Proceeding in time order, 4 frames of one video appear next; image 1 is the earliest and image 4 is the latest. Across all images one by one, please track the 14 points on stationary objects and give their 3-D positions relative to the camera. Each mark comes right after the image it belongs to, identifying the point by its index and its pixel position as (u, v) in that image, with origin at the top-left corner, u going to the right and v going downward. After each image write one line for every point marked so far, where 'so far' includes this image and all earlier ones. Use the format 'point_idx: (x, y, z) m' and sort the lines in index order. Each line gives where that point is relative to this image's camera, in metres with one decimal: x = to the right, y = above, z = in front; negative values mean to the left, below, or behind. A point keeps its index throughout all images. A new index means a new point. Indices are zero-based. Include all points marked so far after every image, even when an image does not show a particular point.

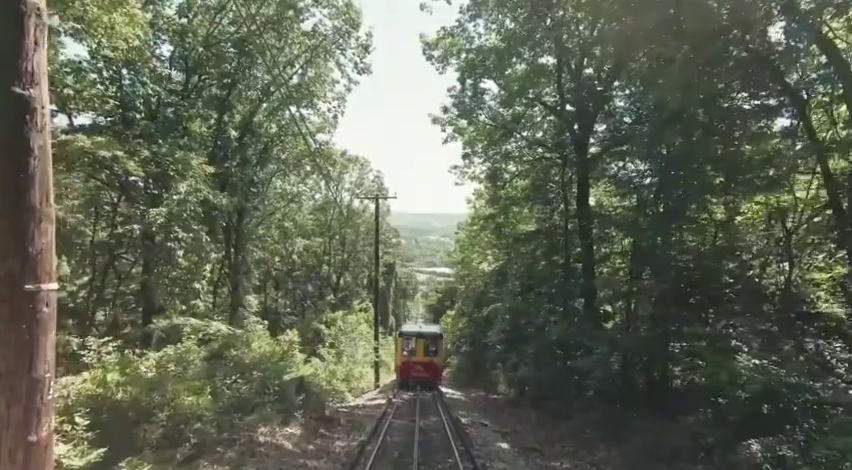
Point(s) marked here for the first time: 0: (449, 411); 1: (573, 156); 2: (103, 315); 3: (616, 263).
0: (+0.7, -4.9, +15.0) m
1: (+5.3, +2.8, +19.2) m
2: (-9.2, -2.3, +15.4) m
3: (+6.2, -0.9, +17.2) m
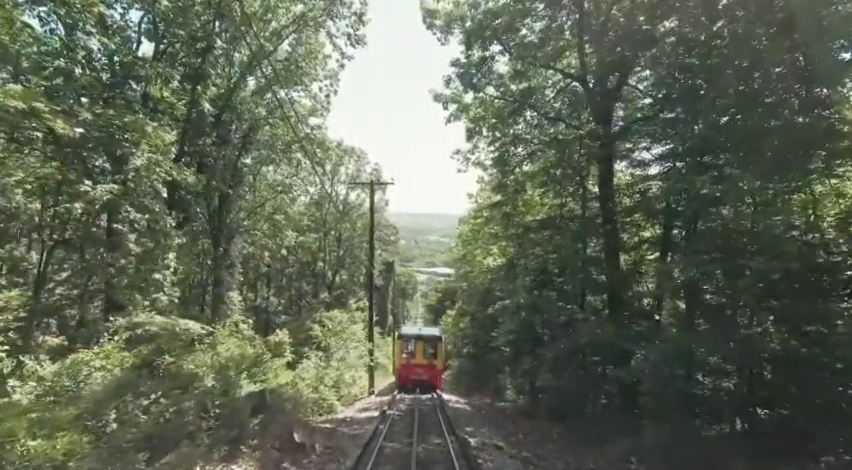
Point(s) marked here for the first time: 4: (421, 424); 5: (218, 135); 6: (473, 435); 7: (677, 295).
0: (+0.7, -4.5, +12.7) m
1: (+5.3, +3.2, +16.8) m
2: (-9.2, -1.8, +13.1) m
3: (+6.2, -0.5, +14.9) m
4: (-0.1, -4.8, +13.4) m
5: (-7.5, +3.6, +19.4) m
6: (+1.0, -4.5, +12.1) m
7: (+5.6, -1.3, +12.0) m
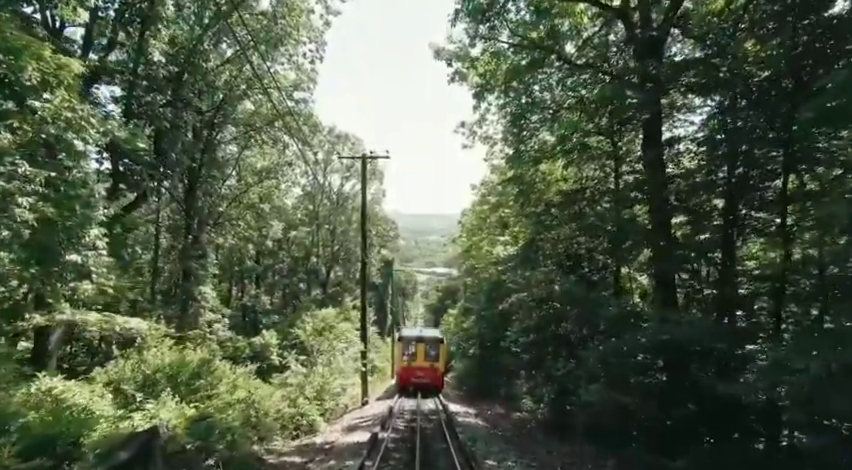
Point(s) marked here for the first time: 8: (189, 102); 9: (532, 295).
0: (+0.7, -3.9, +9.5) m
1: (+5.3, +3.8, +13.7) m
2: (-9.1, -1.3, +9.9) m
3: (+6.3, +0.2, +11.7) m
4: (0.0, -4.1, +10.2) m
5: (-7.5, +4.2, +16.2) m
6: (+1.1, -3.8, +8.9) m
7: (+5.6, -0.7, +8.8) m
8: (-7.6, +4.3, +17.3) m
9: (+3.2, -1.8, +16.3) m
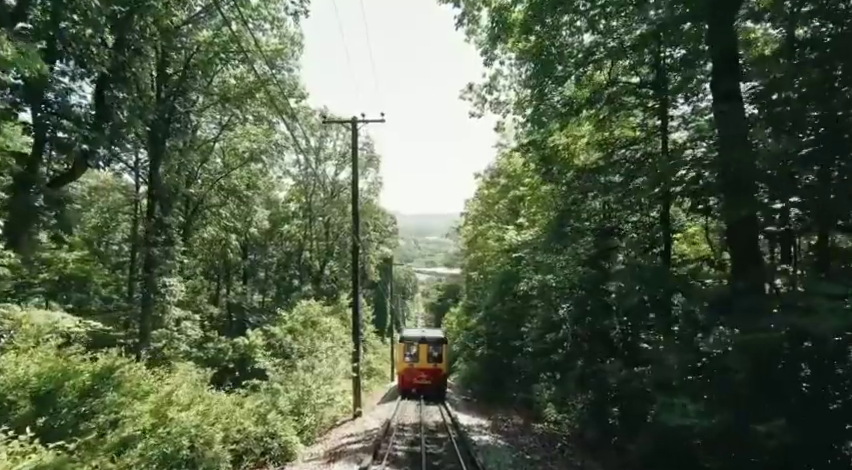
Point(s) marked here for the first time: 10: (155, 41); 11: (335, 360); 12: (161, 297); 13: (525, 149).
0: (+0.9, -3.3, +6.5) m
1: (+5.4, +4.5, +10.7) m
2: (-9.0, -0.7, +6.9) m
3: (+6.4, +0.8, +8.7) m
4: (+0.1, -3.5, +7.2) m
5: (-7.4, +4.8, +13.2) m
6: (+1.3, -3.2, +5.9) m
7: (+5.7, 0.0, +5.8) m
8: (-7.5, +4.8, +14.3) m
9: (+3.3, -1.2, +13.3) m
10: (-7.7, +5.5, +15.3) m
11: (-3.3, -4.5, +19.3) m
12: (-8.7, -2.0, +17.7) m
13: (+3.2, +2.7, +17.0) m
